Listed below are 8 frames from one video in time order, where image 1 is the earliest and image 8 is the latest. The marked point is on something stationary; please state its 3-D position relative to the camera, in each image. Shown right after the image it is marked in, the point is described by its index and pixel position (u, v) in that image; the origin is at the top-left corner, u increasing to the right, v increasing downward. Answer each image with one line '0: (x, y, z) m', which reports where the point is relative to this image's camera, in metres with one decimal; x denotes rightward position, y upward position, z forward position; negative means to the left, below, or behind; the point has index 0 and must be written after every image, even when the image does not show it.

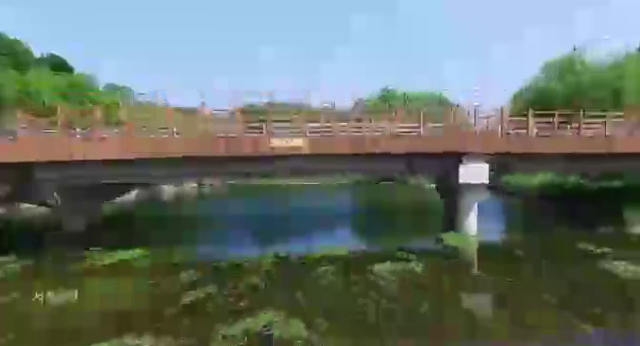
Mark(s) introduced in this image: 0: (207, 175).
0: (-6.0, -0.1, +16.0) m
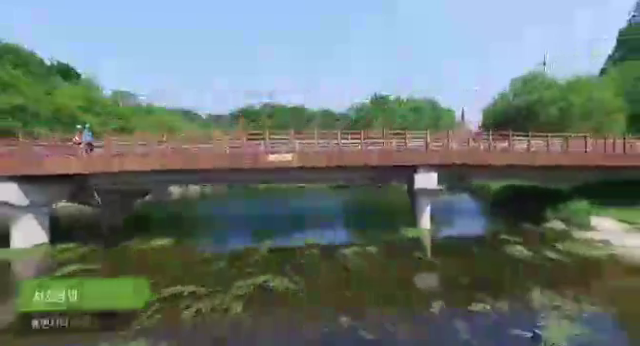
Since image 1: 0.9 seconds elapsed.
0: (-6.6, -0.4, +19.2) m
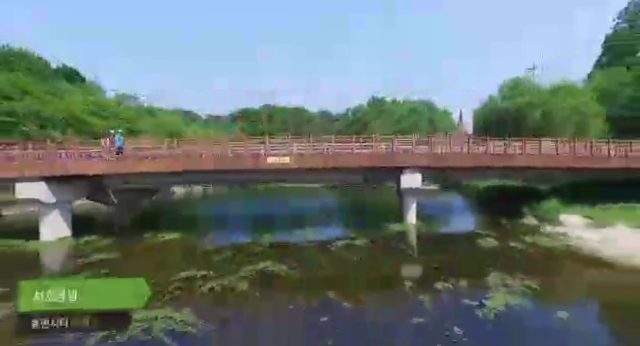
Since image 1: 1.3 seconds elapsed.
0: (-6.8, -0.5, +21.0) m
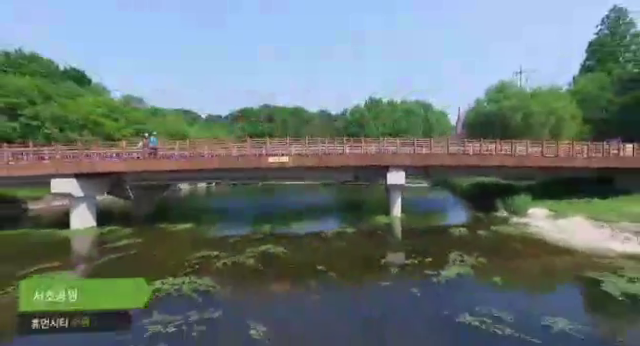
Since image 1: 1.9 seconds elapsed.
0: (-7.2, -0.3, +23.3) m
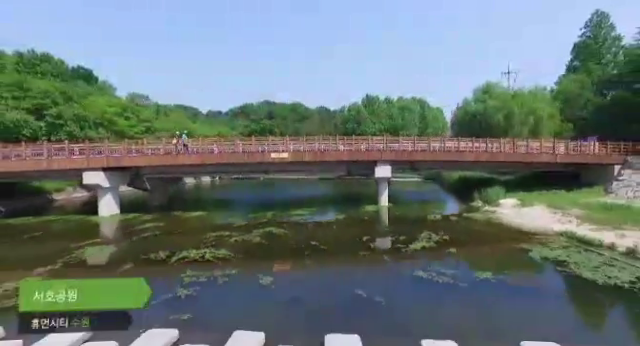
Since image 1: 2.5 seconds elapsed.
0: (-7.4, +0.1, +26.0) m
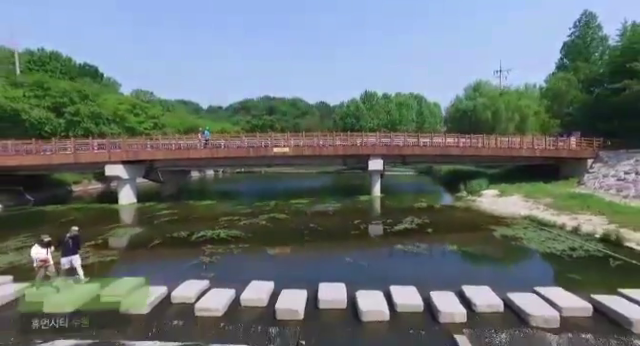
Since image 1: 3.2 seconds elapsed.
0: (-7.6, +0.7, +28.3) m
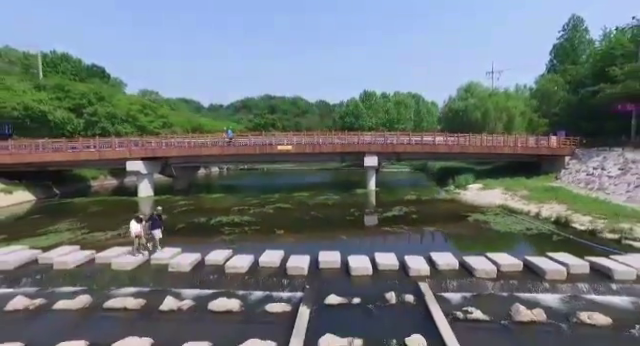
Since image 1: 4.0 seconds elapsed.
0: (-7.6, +1.0, +30.7) m
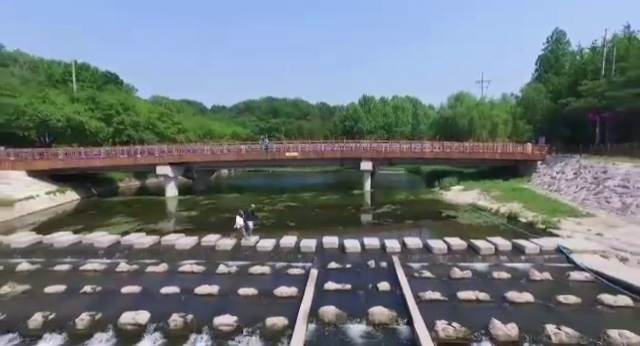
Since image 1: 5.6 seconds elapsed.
0: (-7.4, +0.8, +34.8) m
